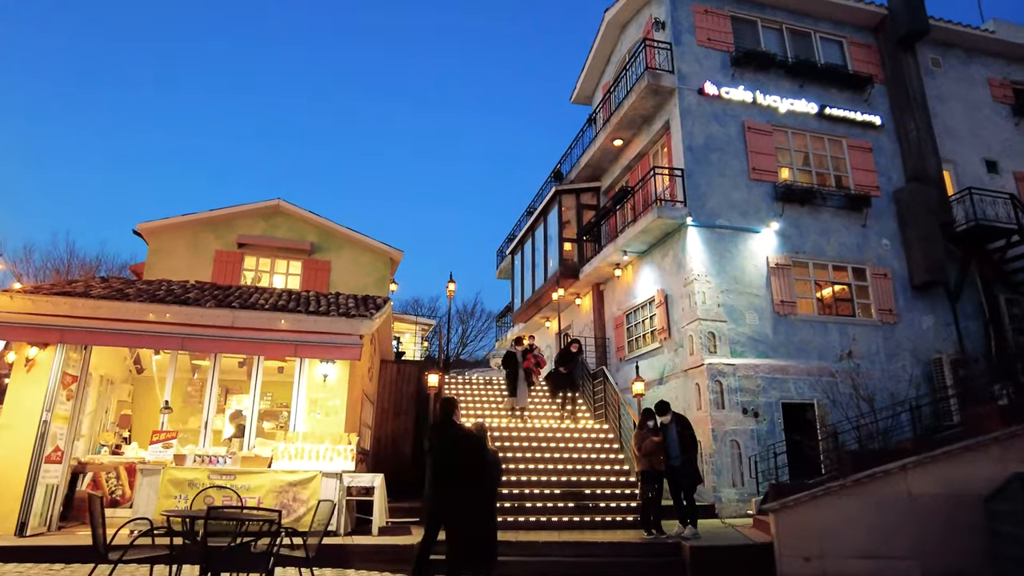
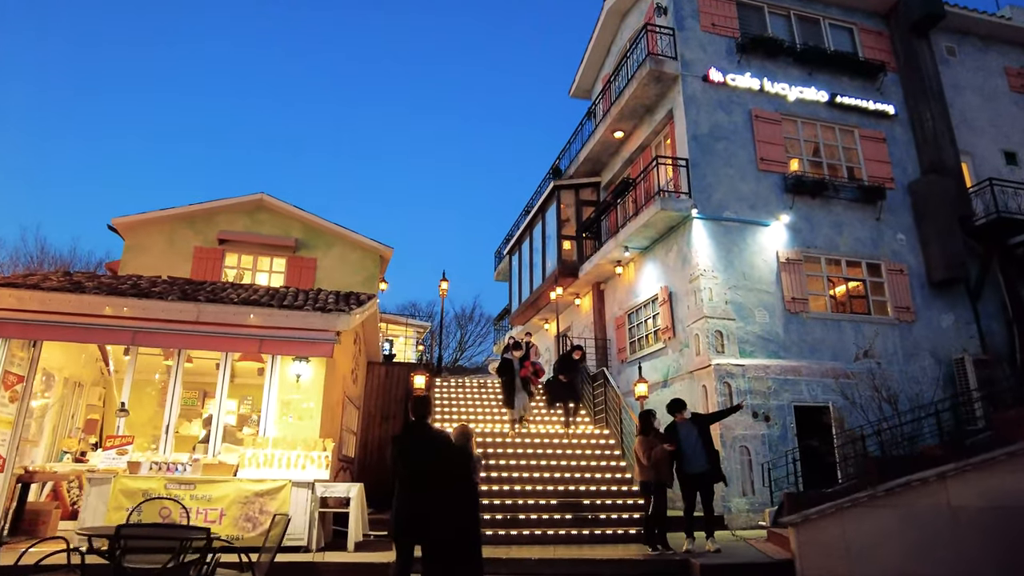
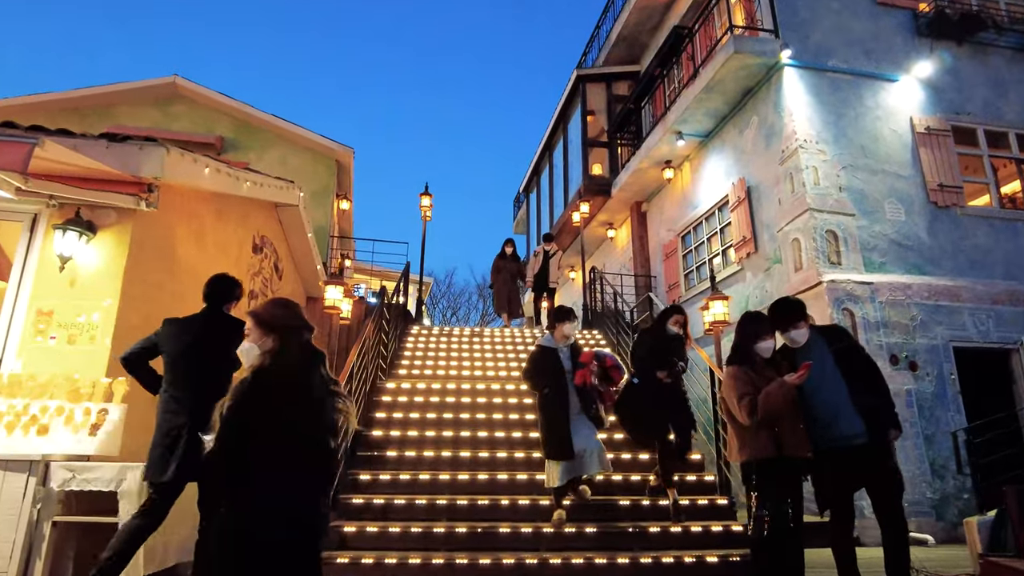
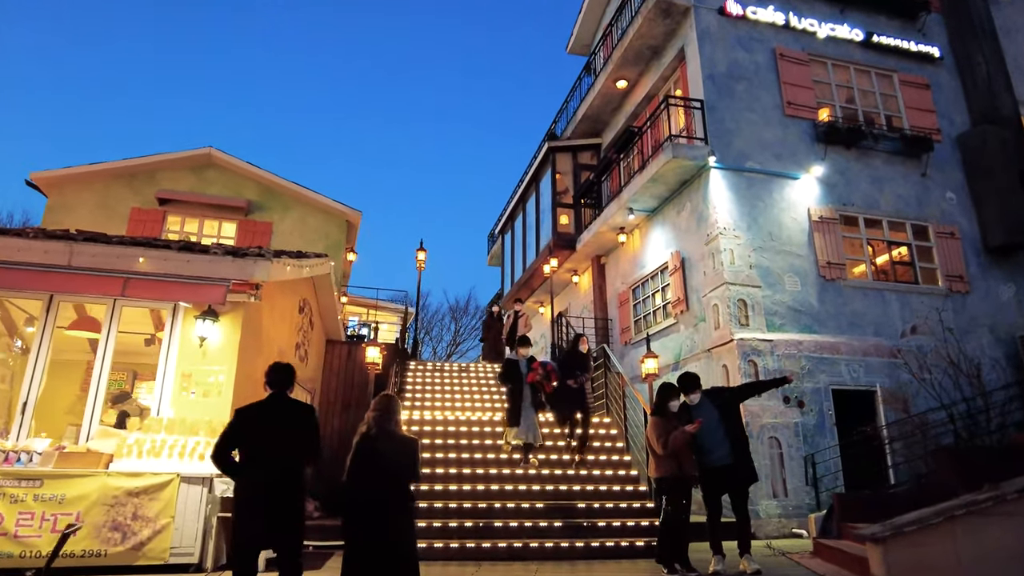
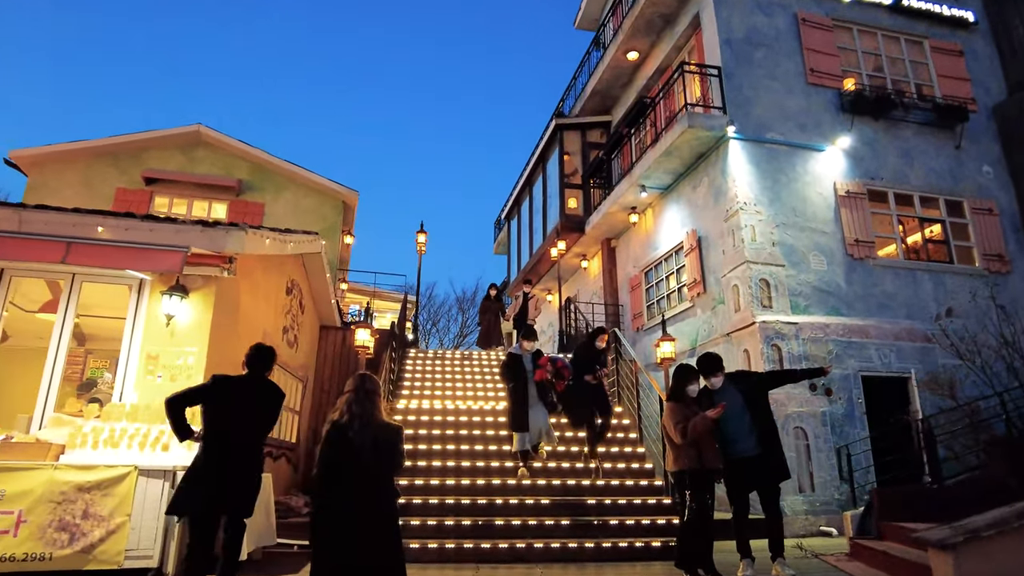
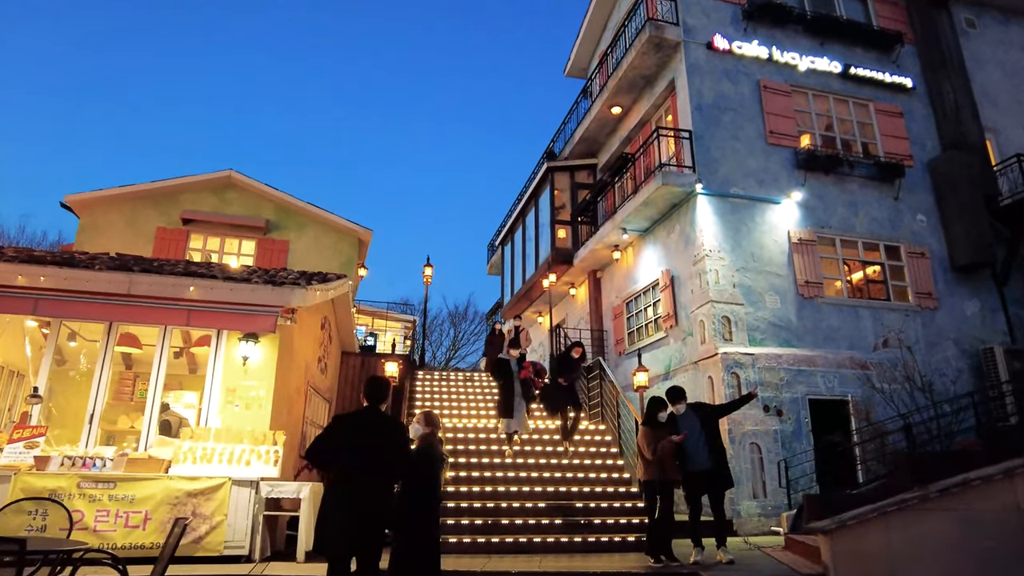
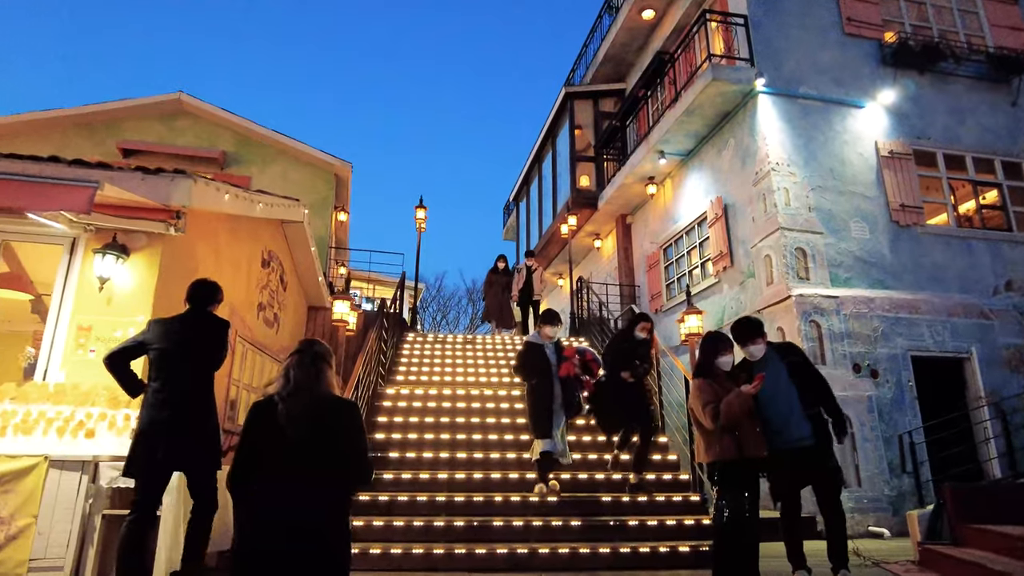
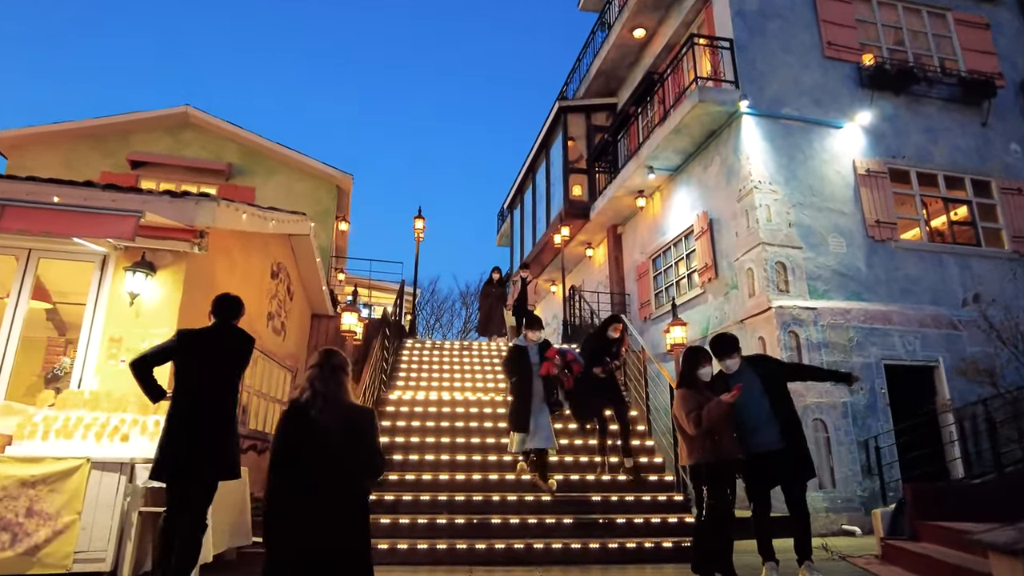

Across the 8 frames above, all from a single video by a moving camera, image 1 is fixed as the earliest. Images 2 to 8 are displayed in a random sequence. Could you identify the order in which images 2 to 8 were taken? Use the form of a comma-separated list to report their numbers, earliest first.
2, 6, 4, 5, 8, 7, 3
